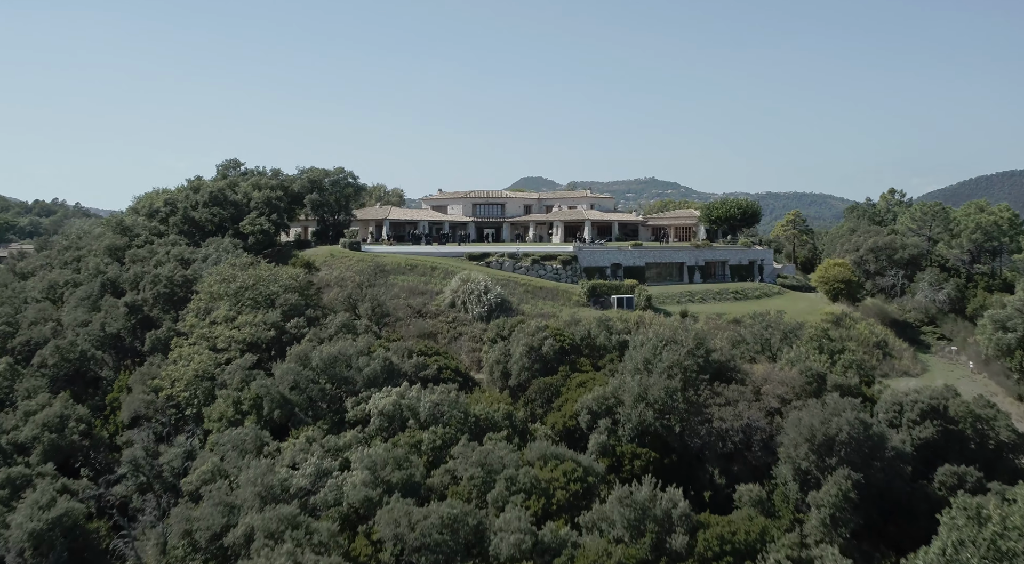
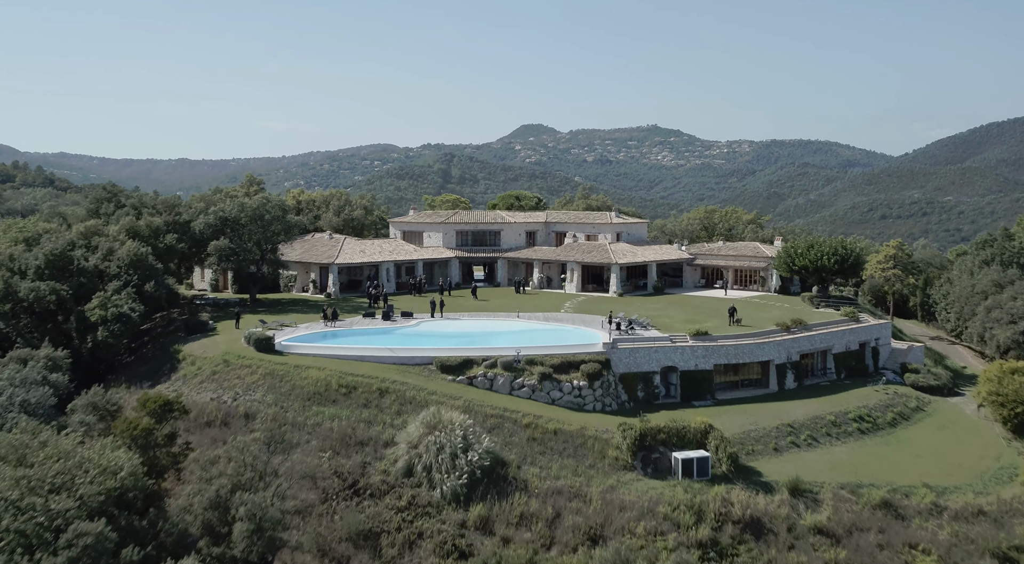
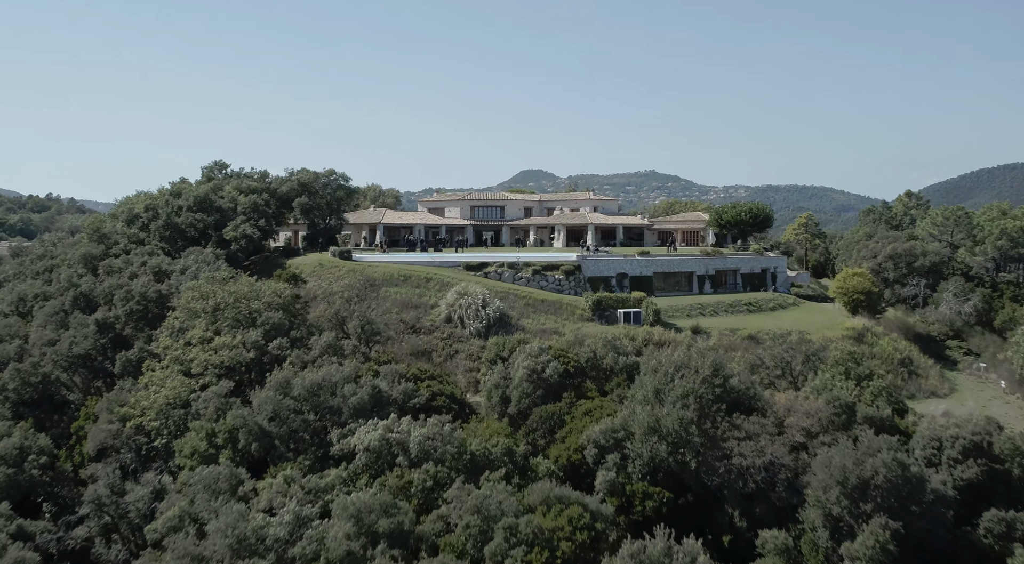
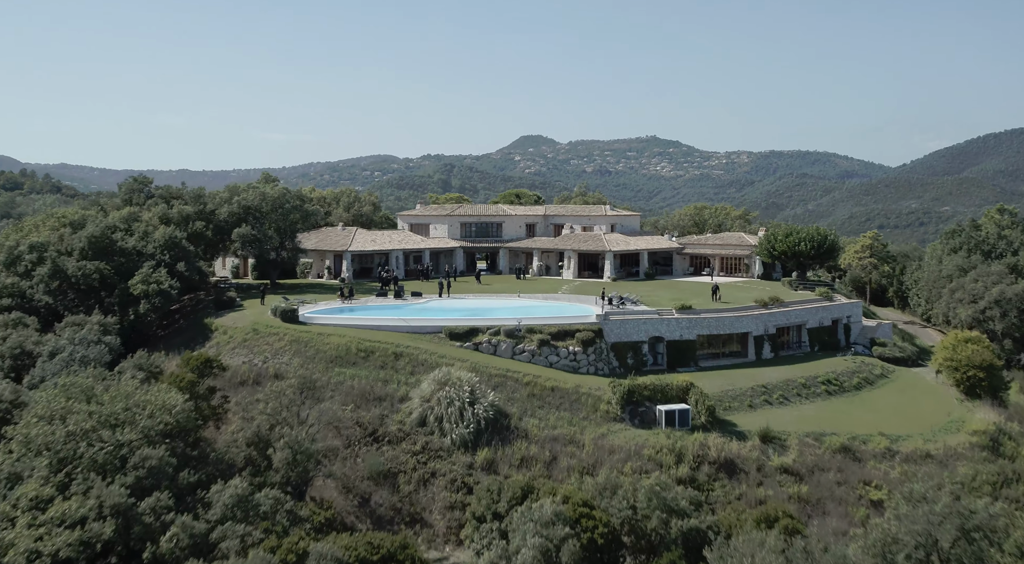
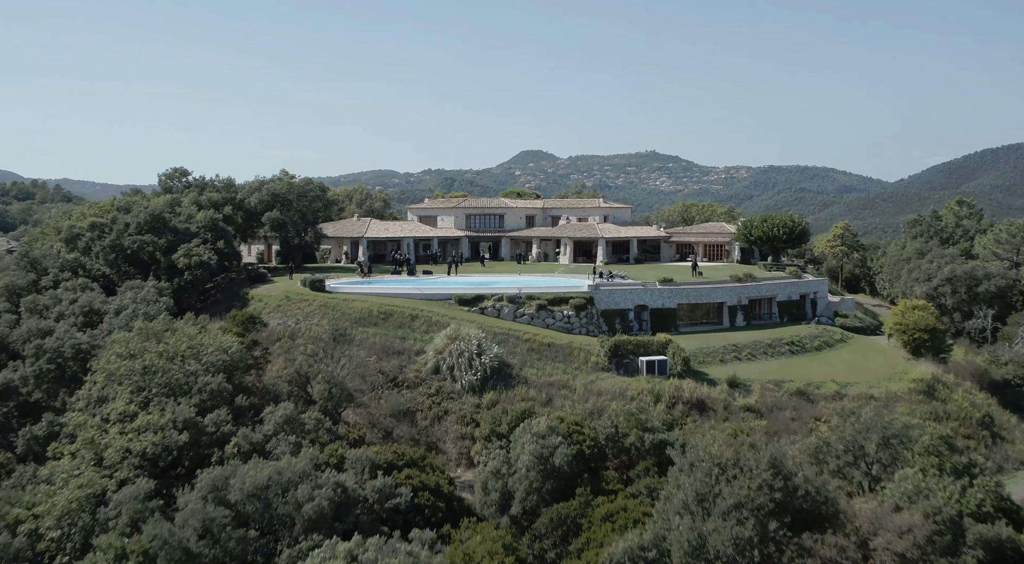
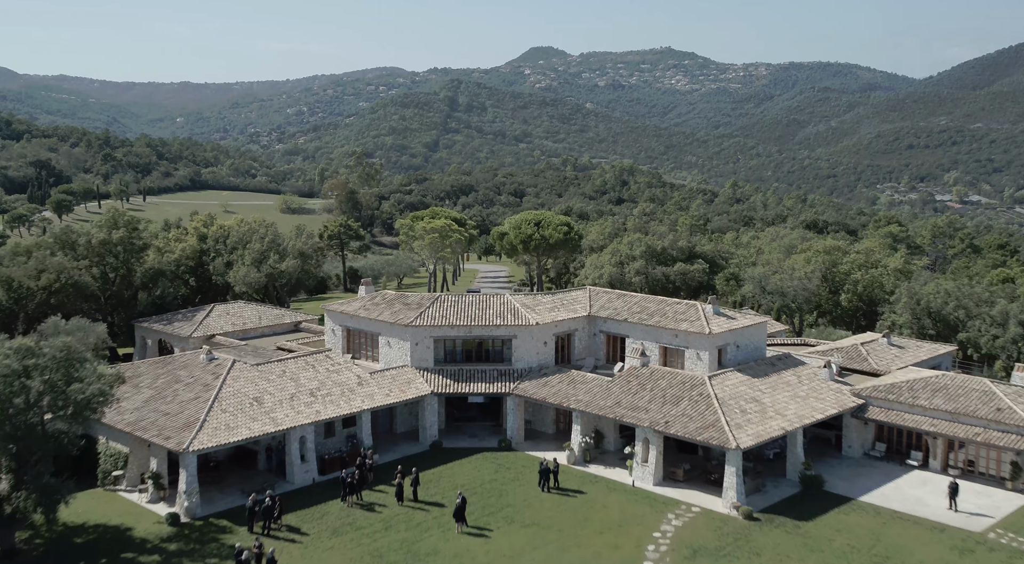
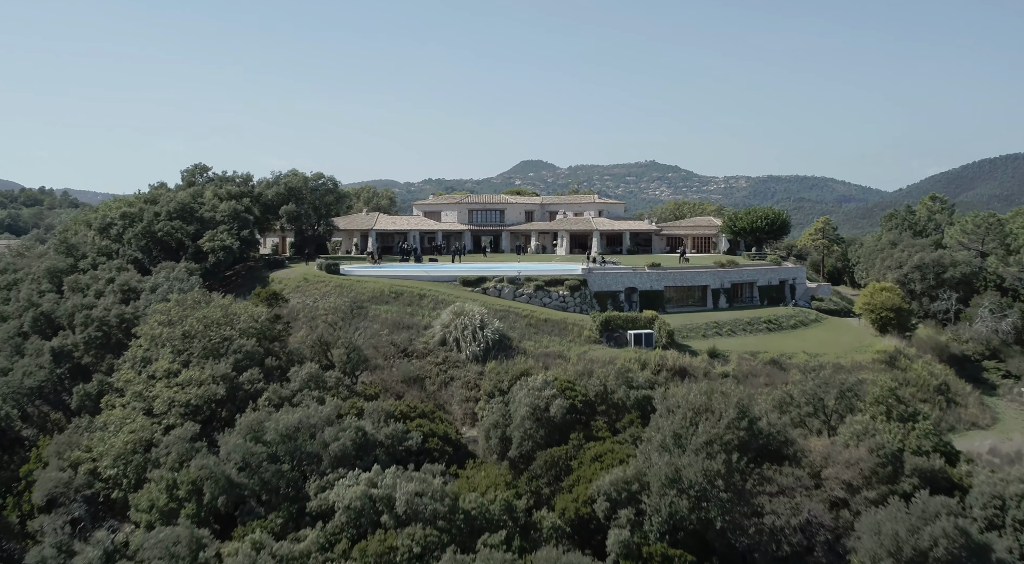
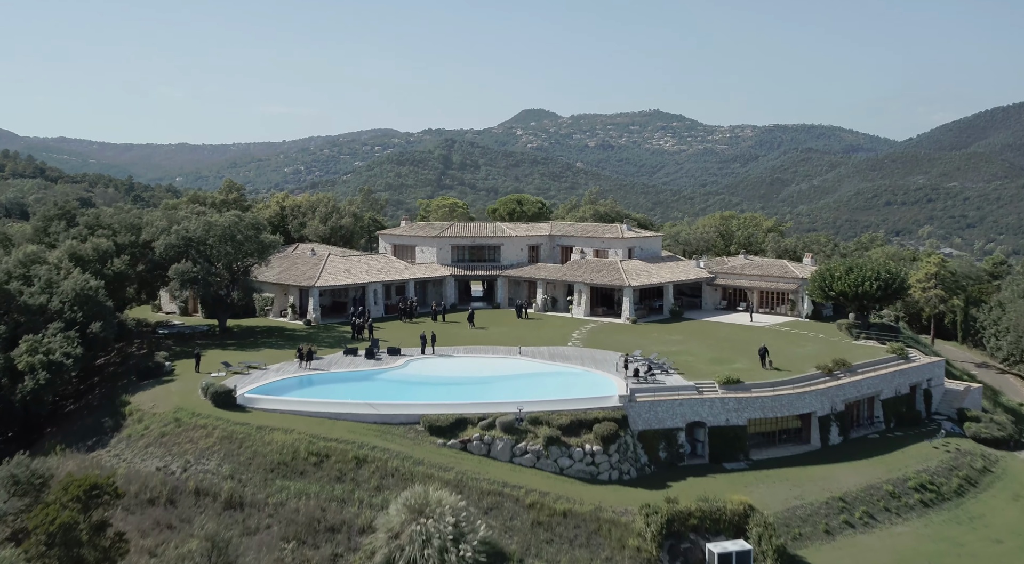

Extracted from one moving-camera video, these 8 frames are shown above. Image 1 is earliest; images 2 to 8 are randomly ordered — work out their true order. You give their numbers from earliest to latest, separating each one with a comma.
3, 7, 5, 4, 2, 8, 6
